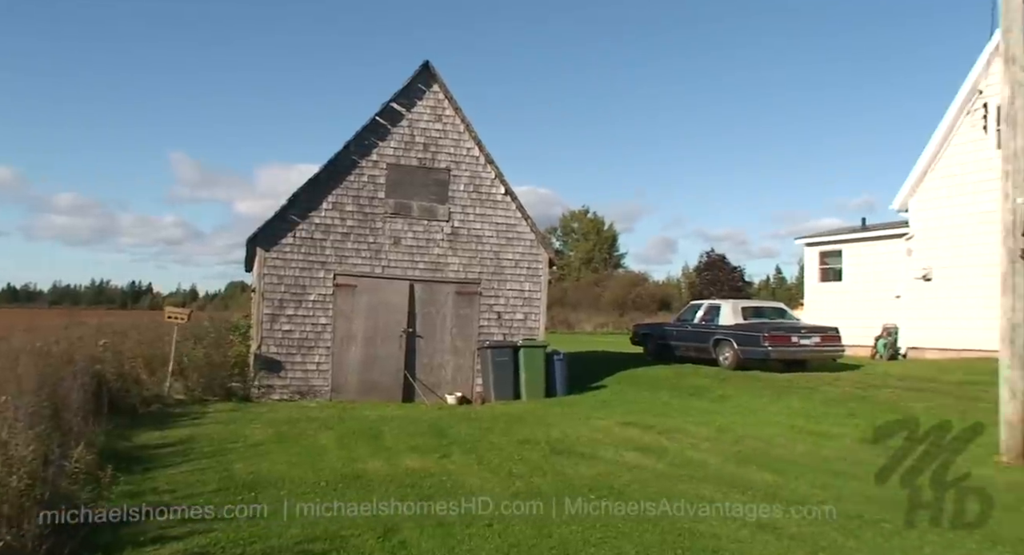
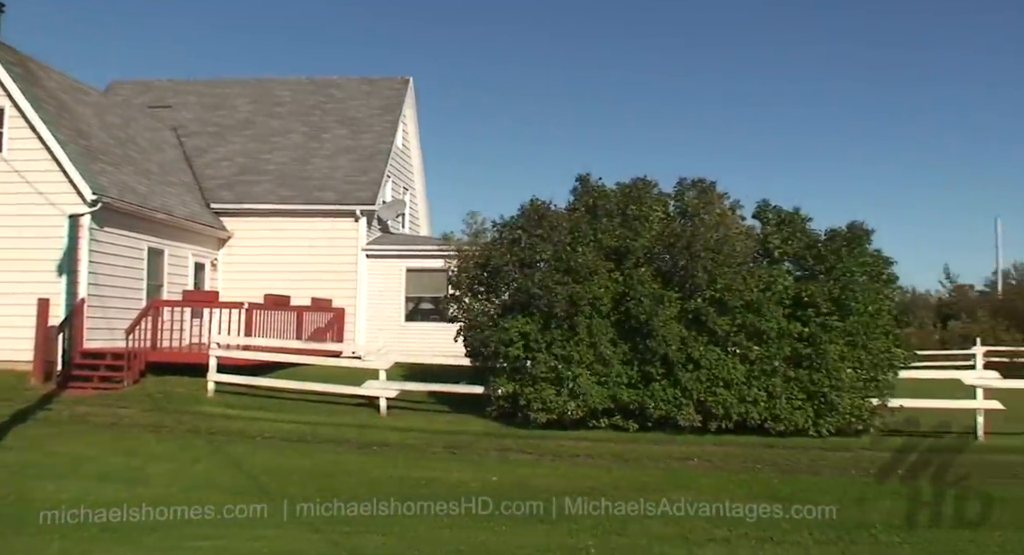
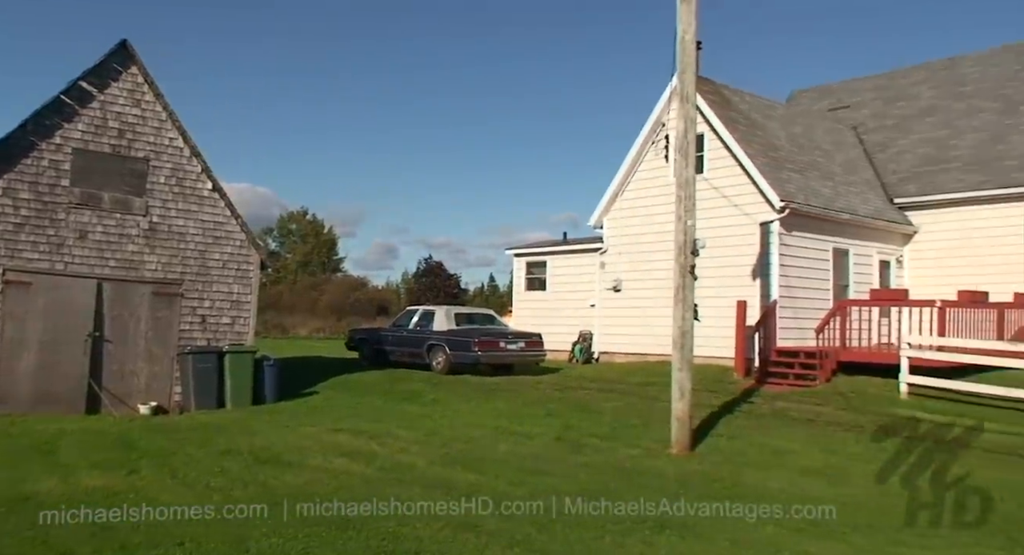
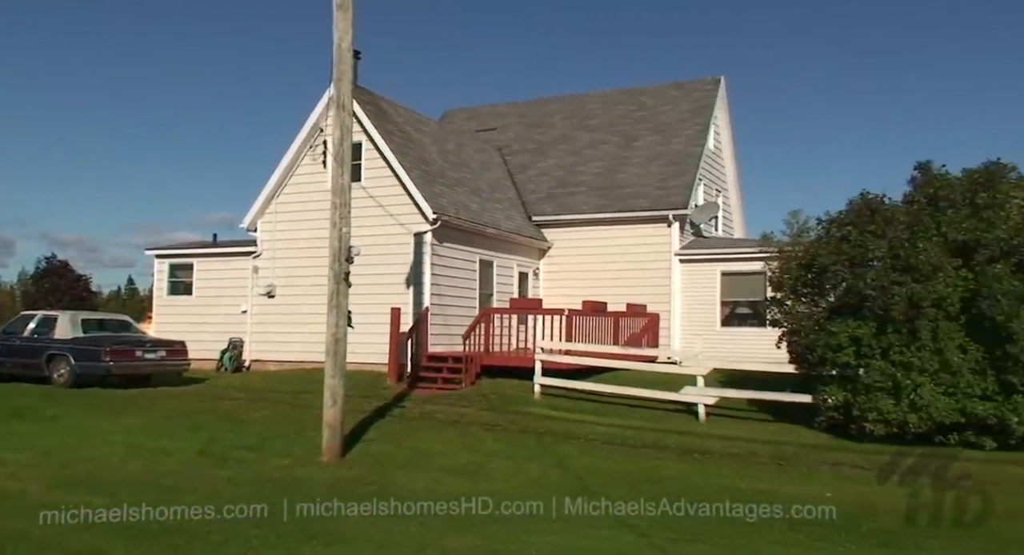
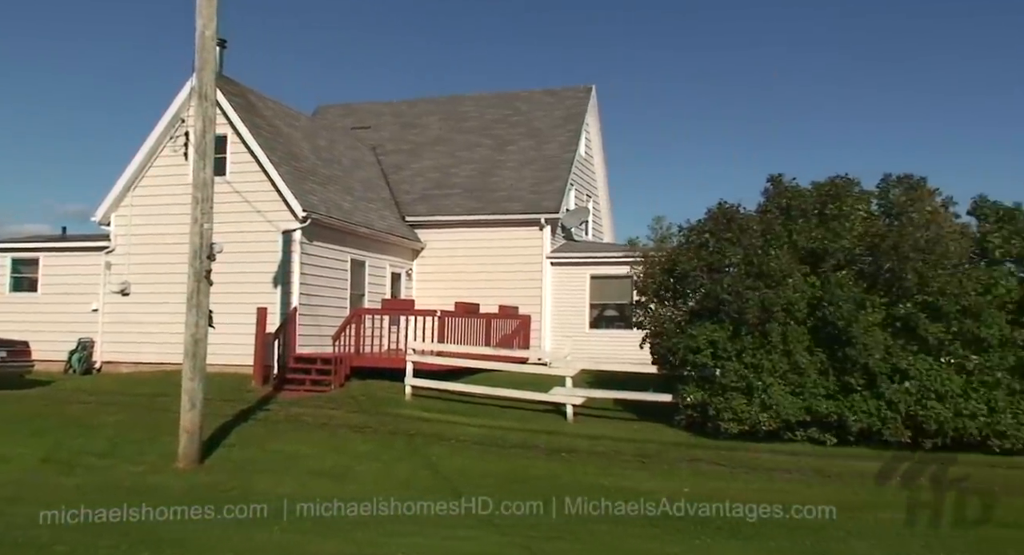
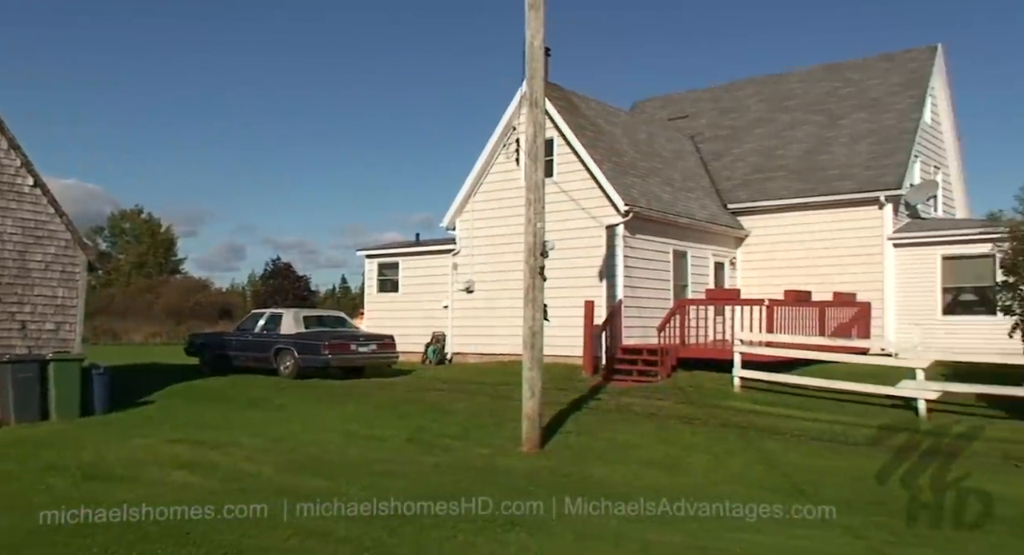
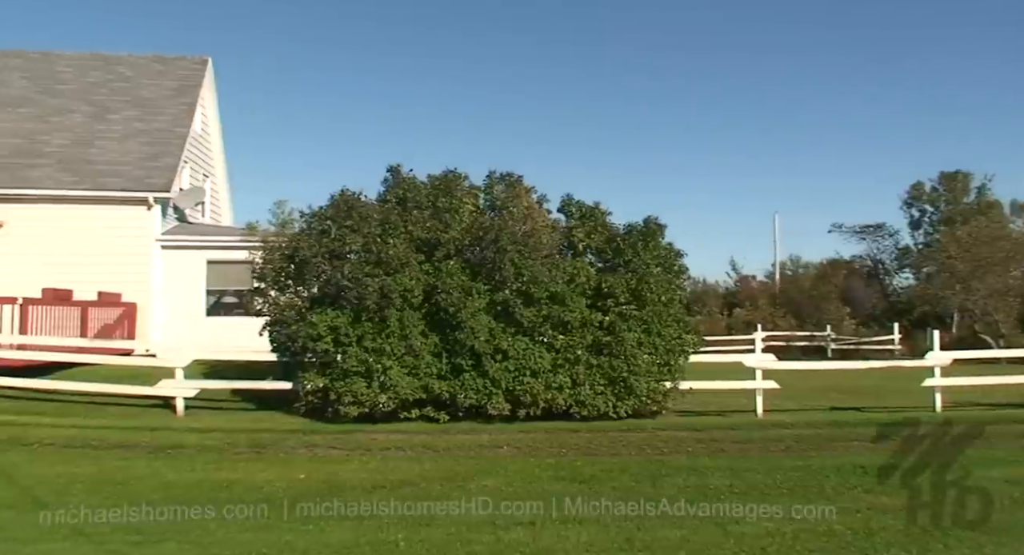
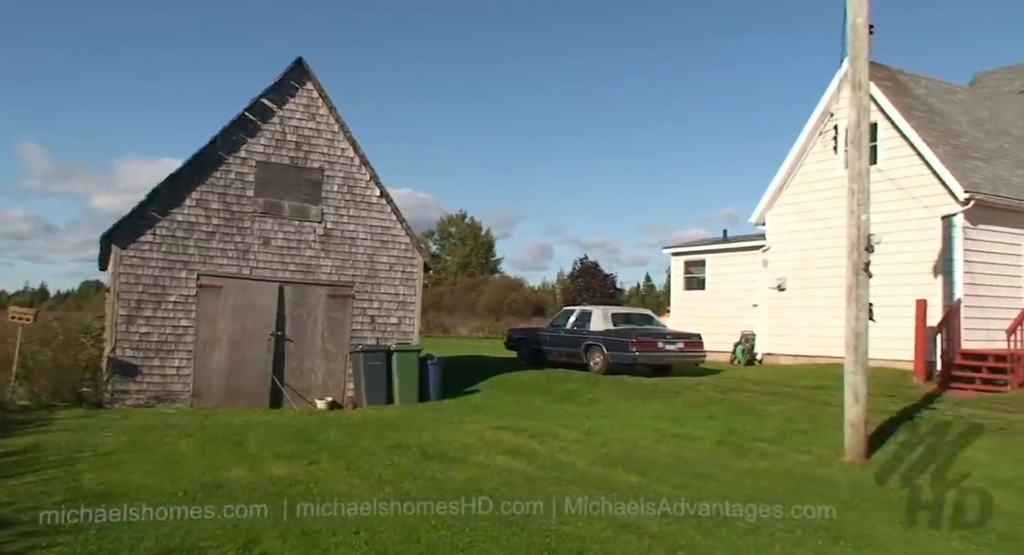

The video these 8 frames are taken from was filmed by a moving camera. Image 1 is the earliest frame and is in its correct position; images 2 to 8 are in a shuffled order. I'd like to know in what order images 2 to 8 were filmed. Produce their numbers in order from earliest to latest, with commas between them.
8, 3, 6, 4, 5, 2, 7
